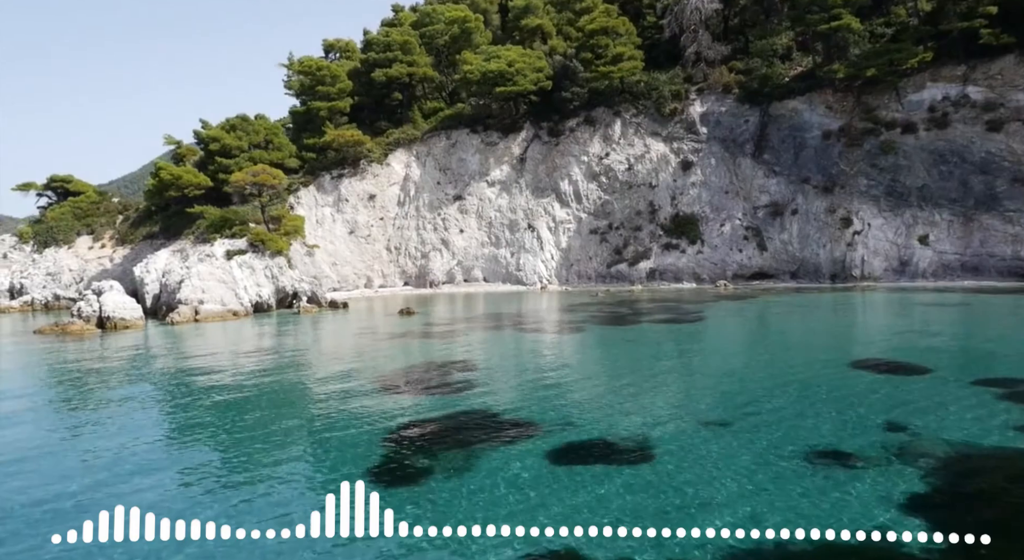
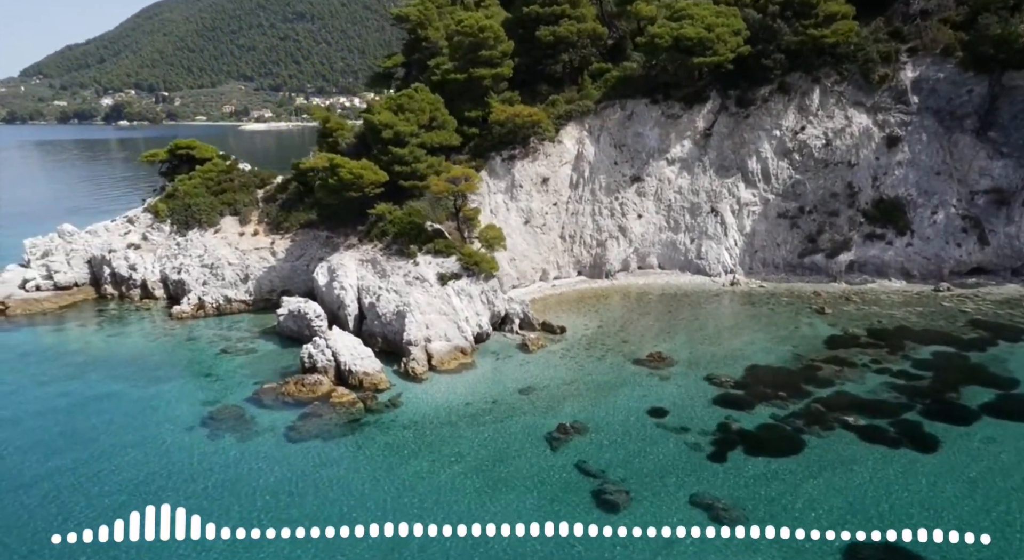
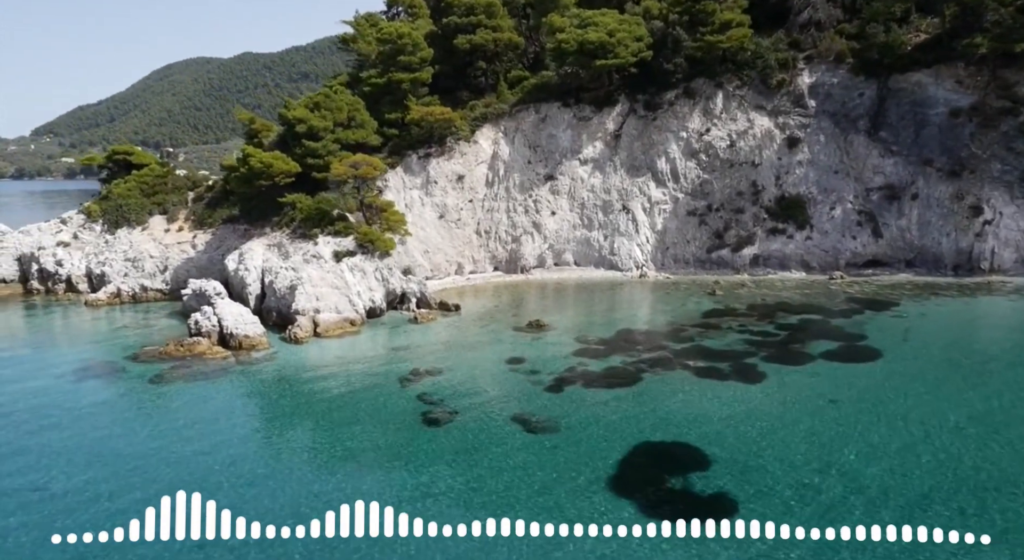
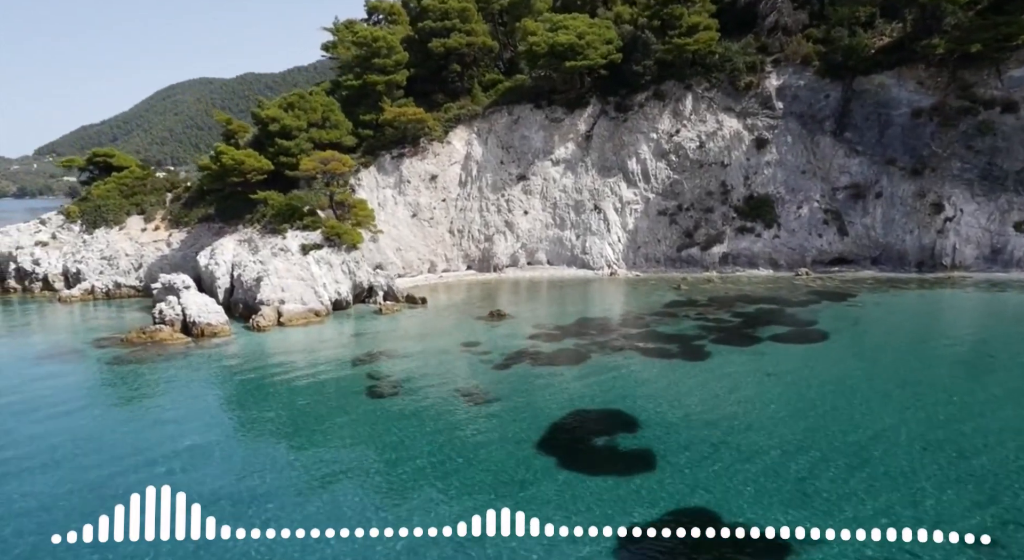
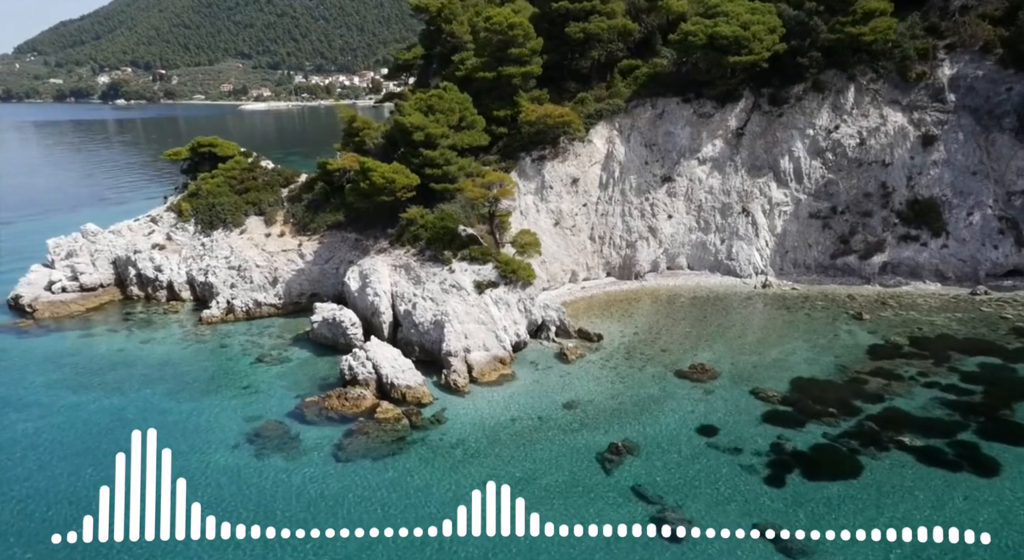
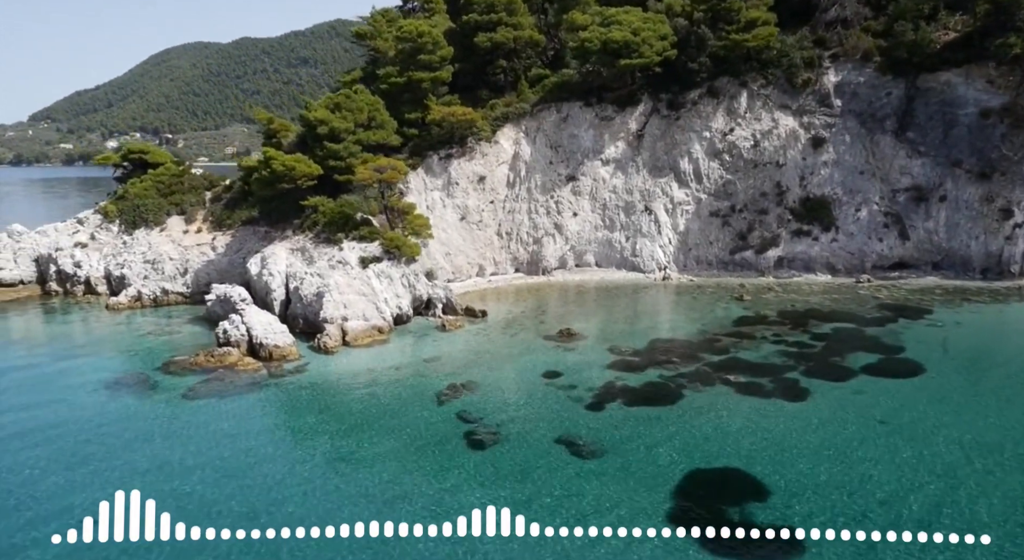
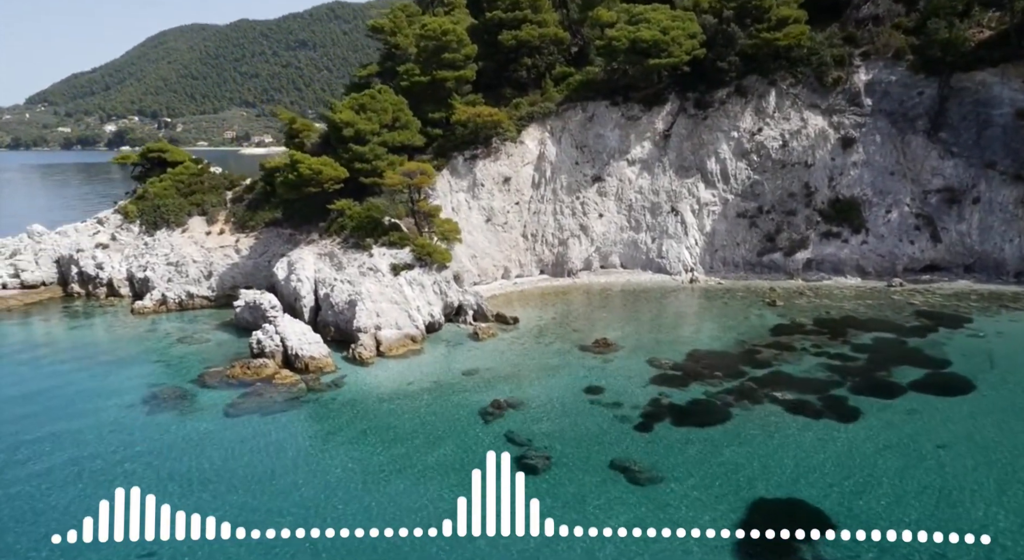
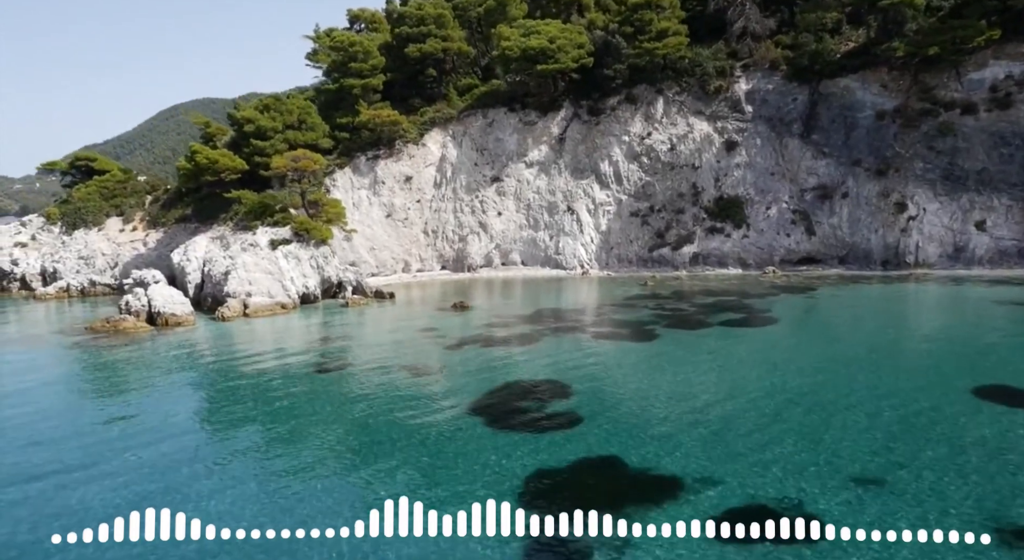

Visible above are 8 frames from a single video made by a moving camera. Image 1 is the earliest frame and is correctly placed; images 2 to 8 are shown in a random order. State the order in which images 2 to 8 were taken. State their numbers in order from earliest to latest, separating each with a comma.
8, 4, 3, 6, 7, 2, 5
